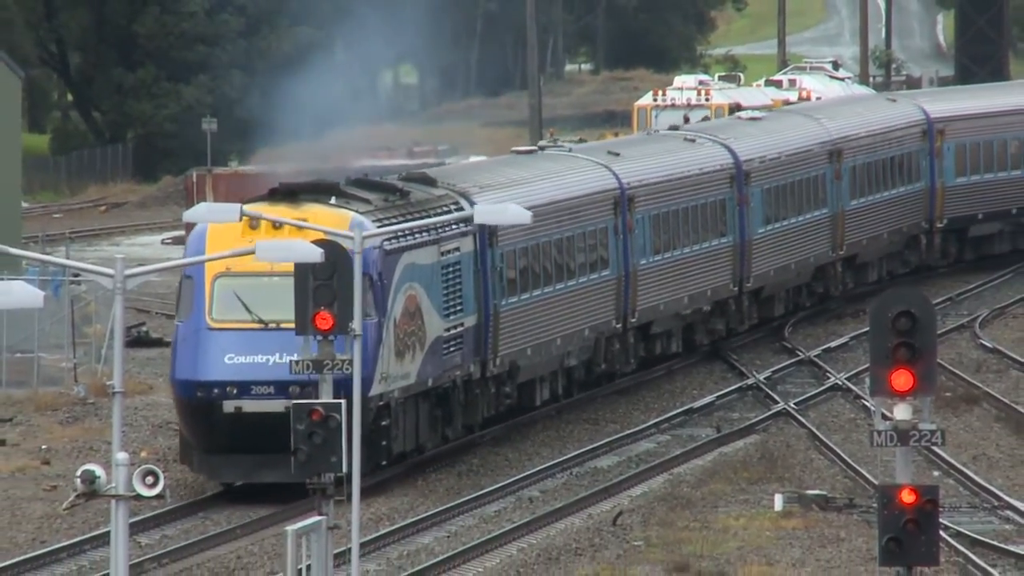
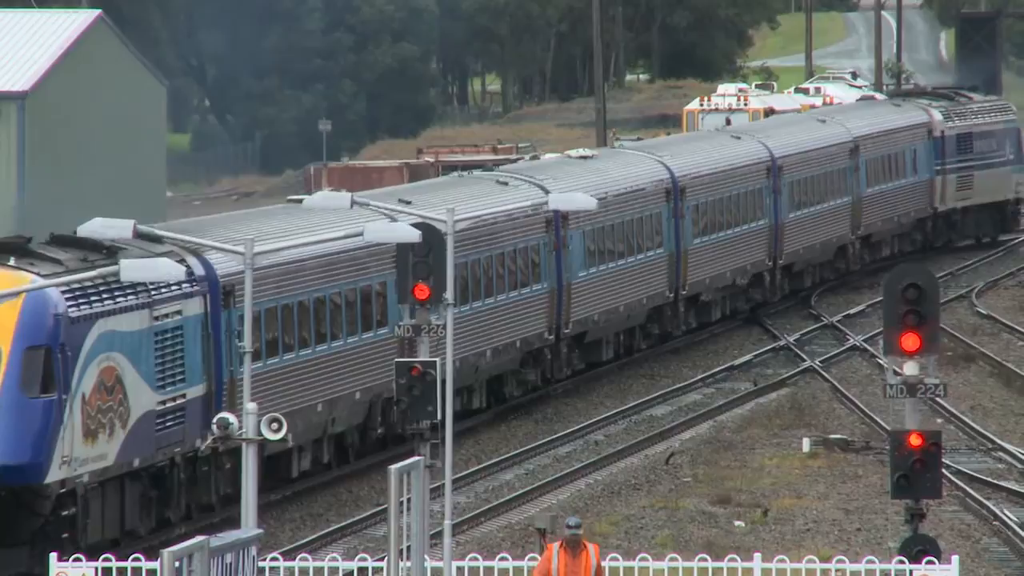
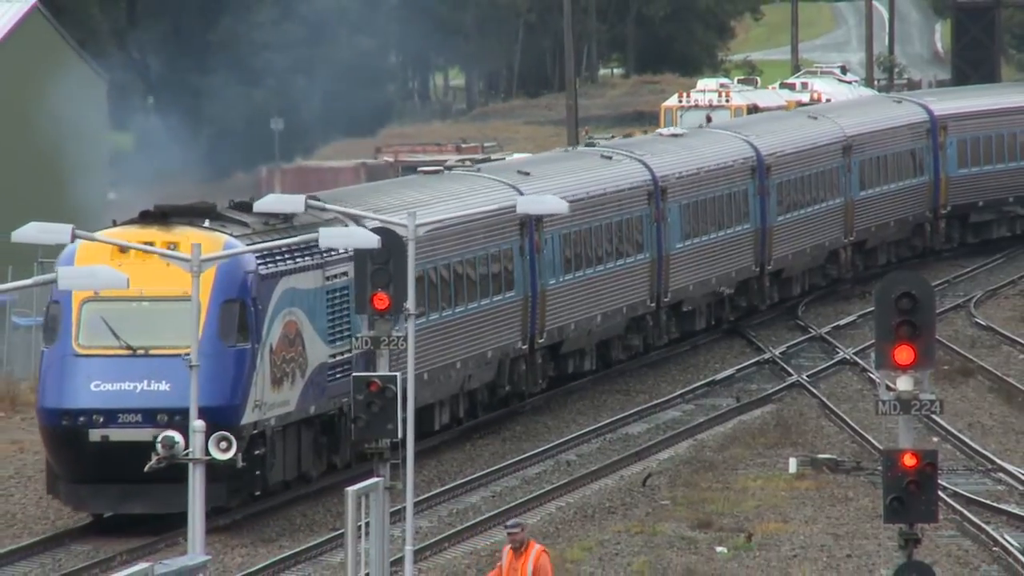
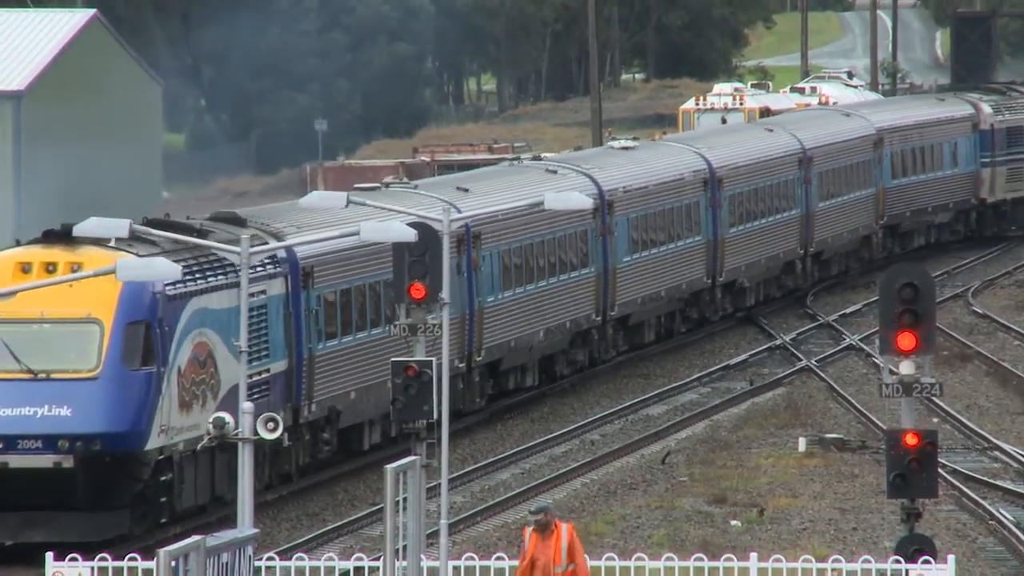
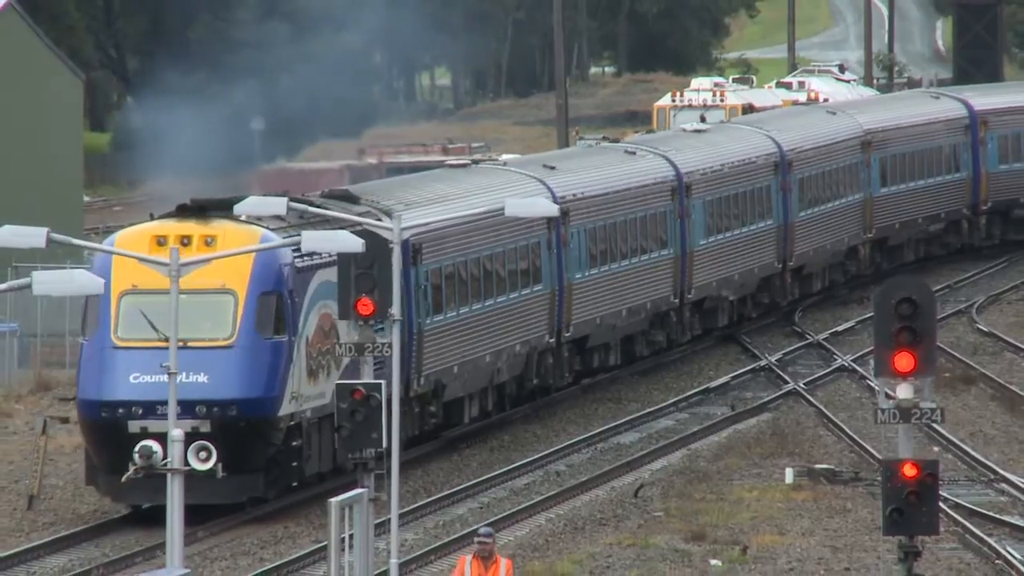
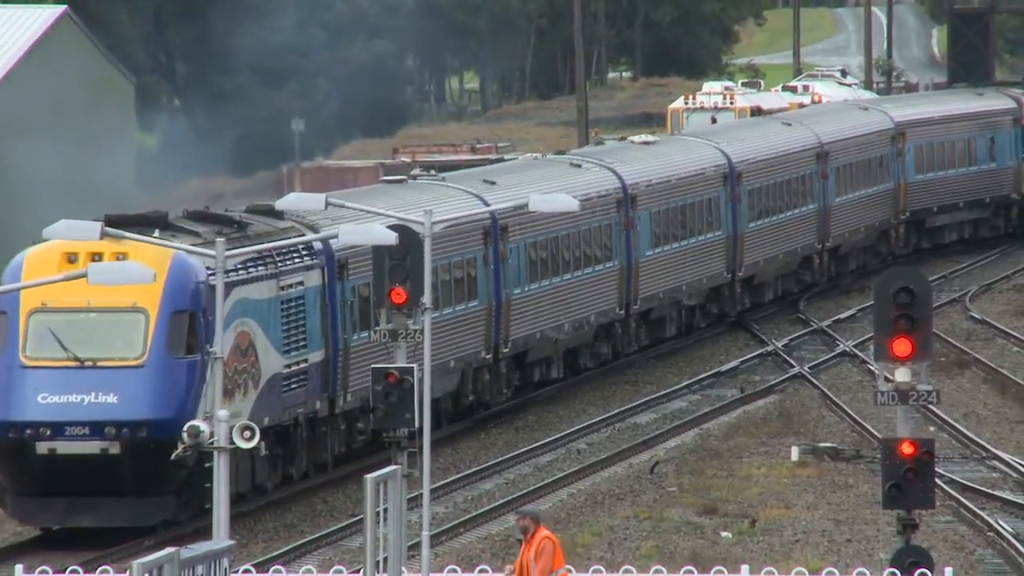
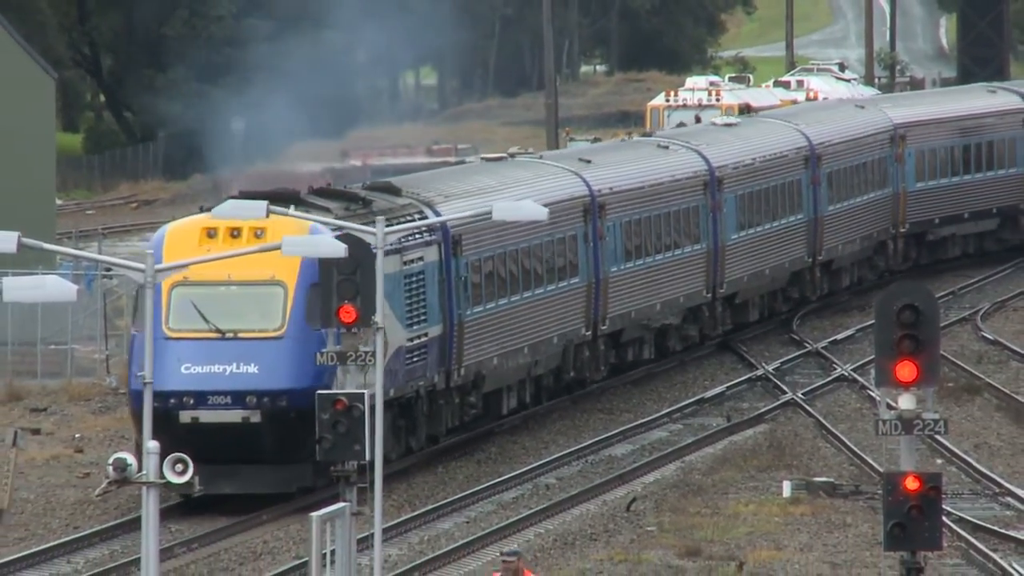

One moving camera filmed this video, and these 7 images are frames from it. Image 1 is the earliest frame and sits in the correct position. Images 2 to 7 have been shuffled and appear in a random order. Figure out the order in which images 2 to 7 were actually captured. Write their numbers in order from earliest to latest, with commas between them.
7, 5, 3, 6, 4, 2
